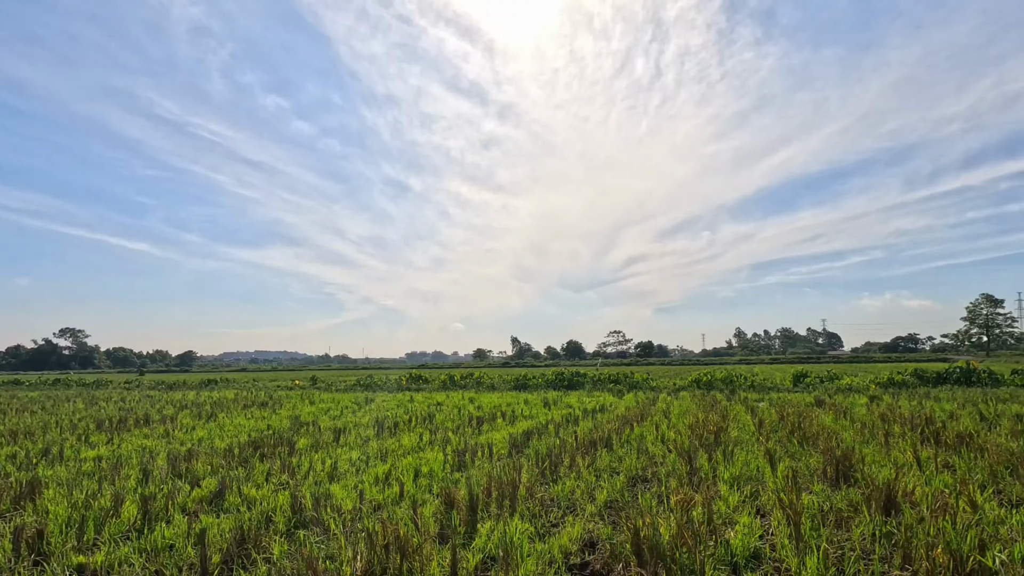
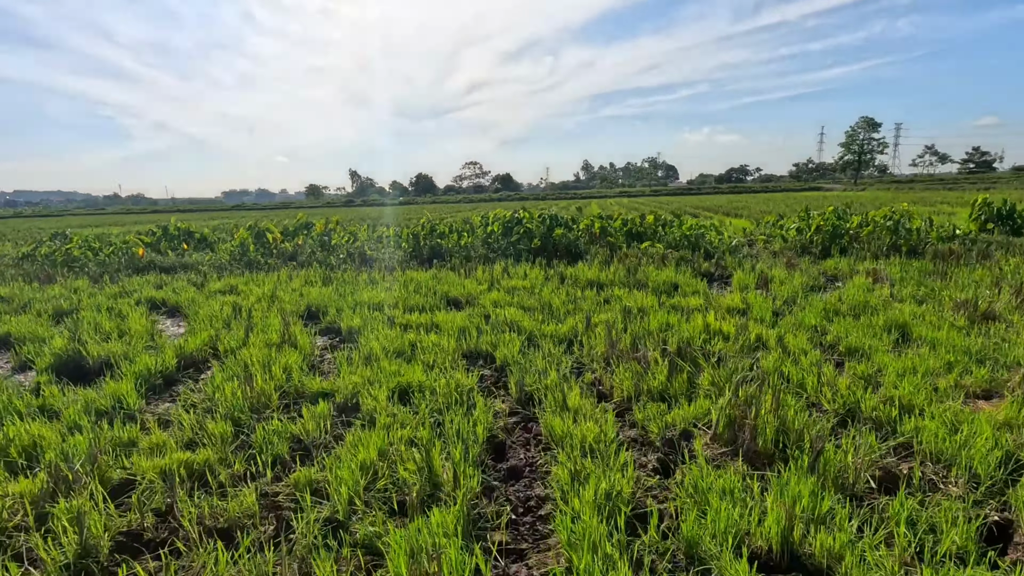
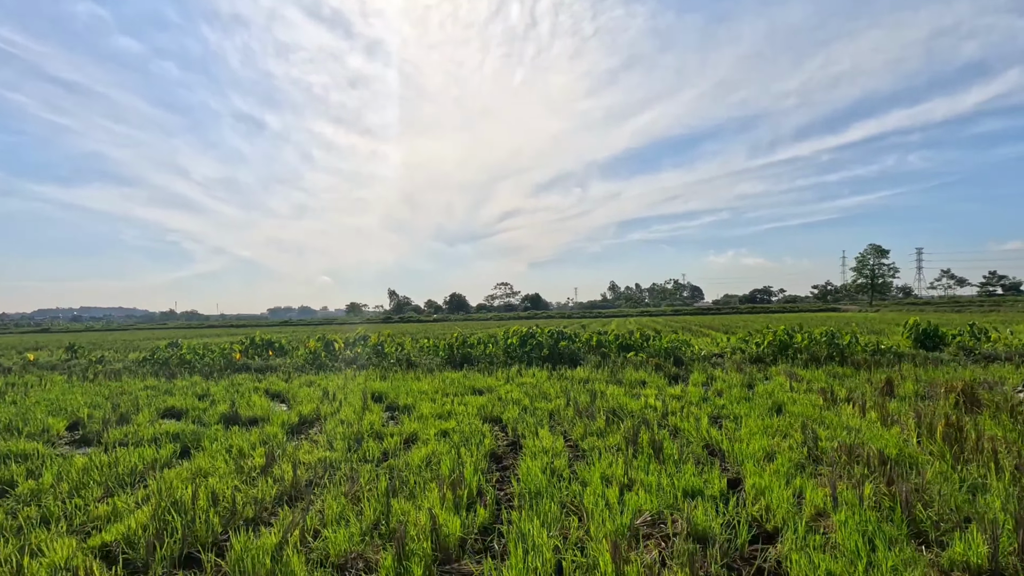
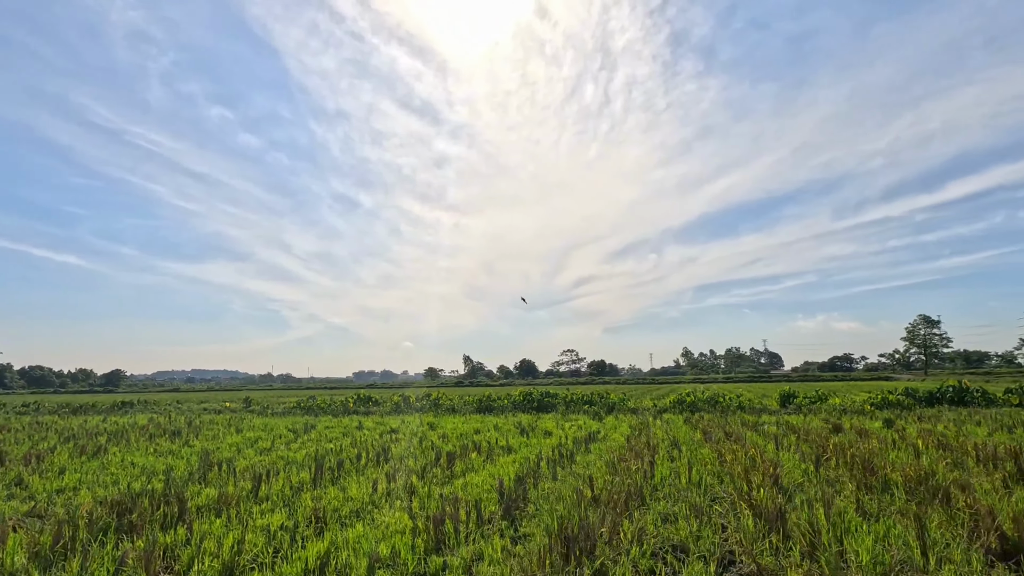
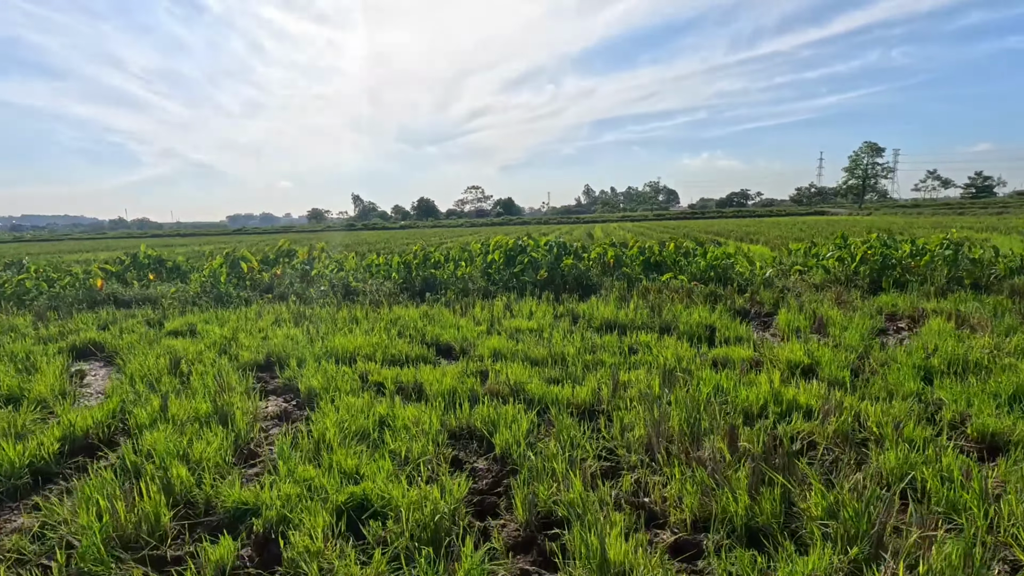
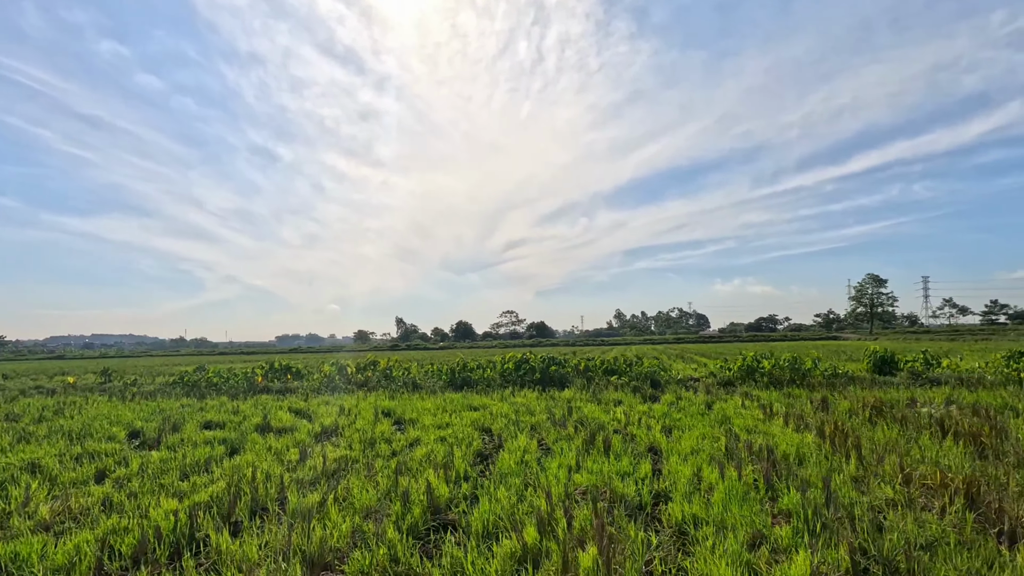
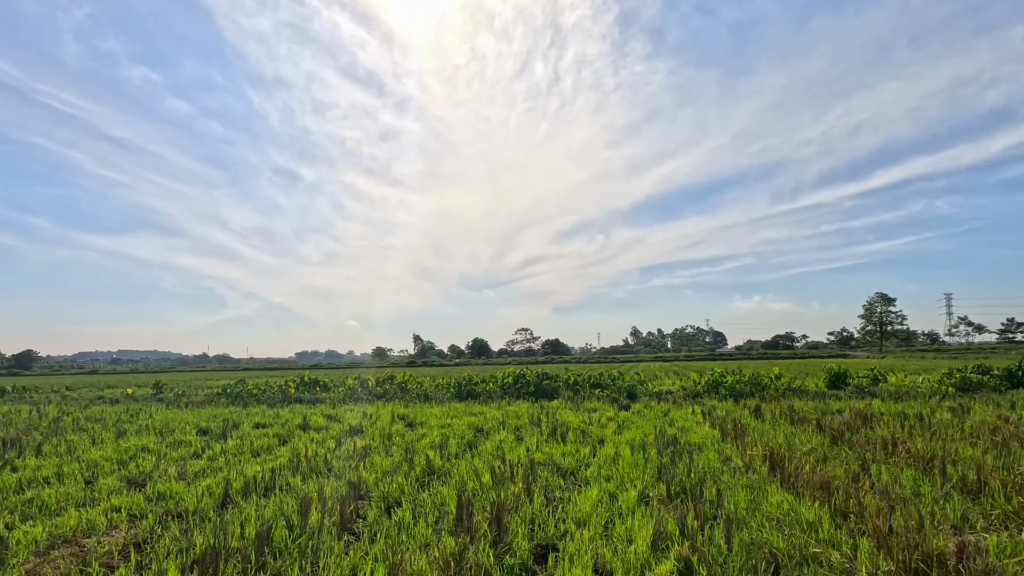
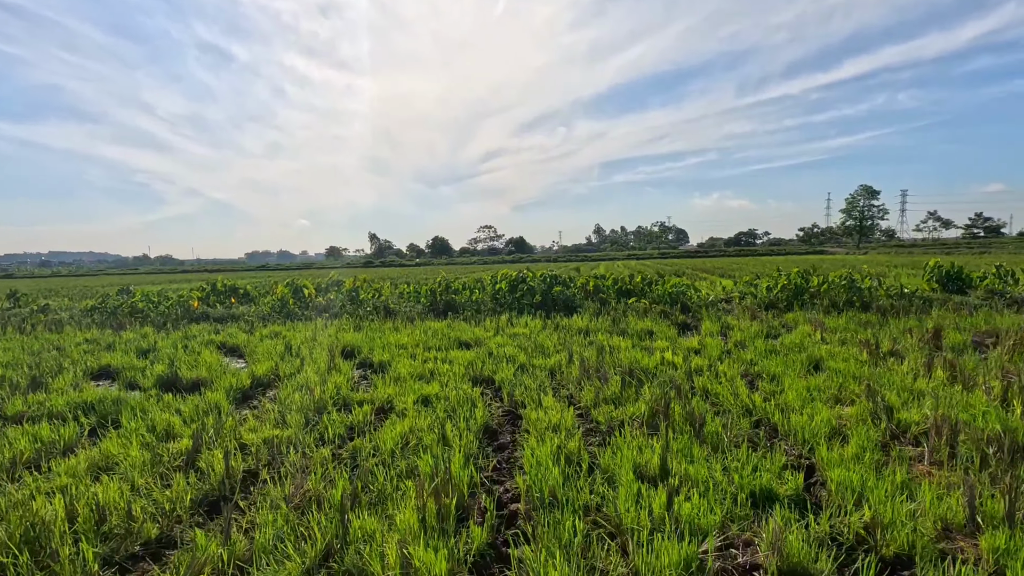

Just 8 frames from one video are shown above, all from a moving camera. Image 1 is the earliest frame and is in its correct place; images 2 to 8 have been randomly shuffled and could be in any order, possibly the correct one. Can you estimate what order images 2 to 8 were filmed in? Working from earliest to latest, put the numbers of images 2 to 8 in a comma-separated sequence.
4, 7, 6, 3, 8, 2, 5
